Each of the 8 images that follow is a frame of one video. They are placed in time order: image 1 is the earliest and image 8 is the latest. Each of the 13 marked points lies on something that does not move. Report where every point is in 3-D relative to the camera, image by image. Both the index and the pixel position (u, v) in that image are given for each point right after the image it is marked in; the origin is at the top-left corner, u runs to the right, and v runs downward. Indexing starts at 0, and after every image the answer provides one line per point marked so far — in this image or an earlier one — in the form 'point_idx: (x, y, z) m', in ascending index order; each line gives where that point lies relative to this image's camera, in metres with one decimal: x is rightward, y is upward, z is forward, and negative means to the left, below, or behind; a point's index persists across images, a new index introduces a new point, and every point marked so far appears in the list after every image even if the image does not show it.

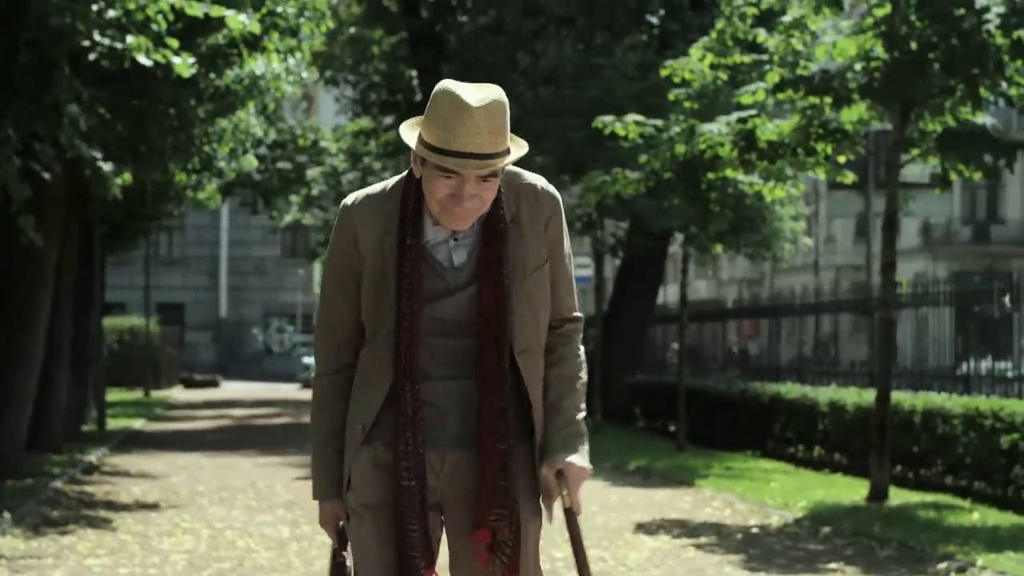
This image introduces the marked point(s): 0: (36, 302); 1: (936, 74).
0: (-4.6, -0.1, +17.5) m
1: (+3.5, +1.7, +14.8) m
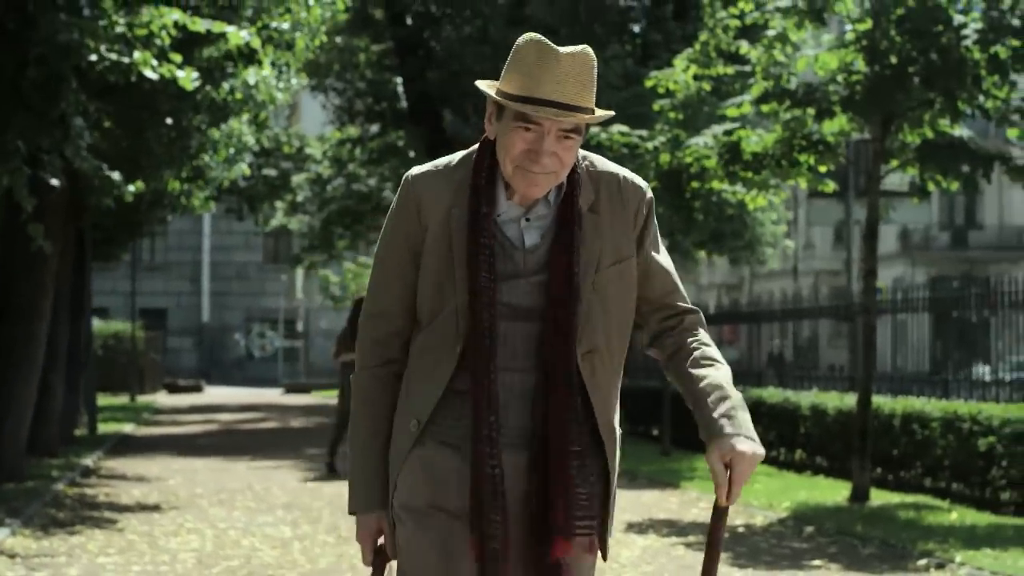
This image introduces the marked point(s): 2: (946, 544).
0: (-4.7, -0.2, +17.9) m
1: (+3.4, +1.7, +15.2) m
2: (+2.8, -1.7, +11.9) m
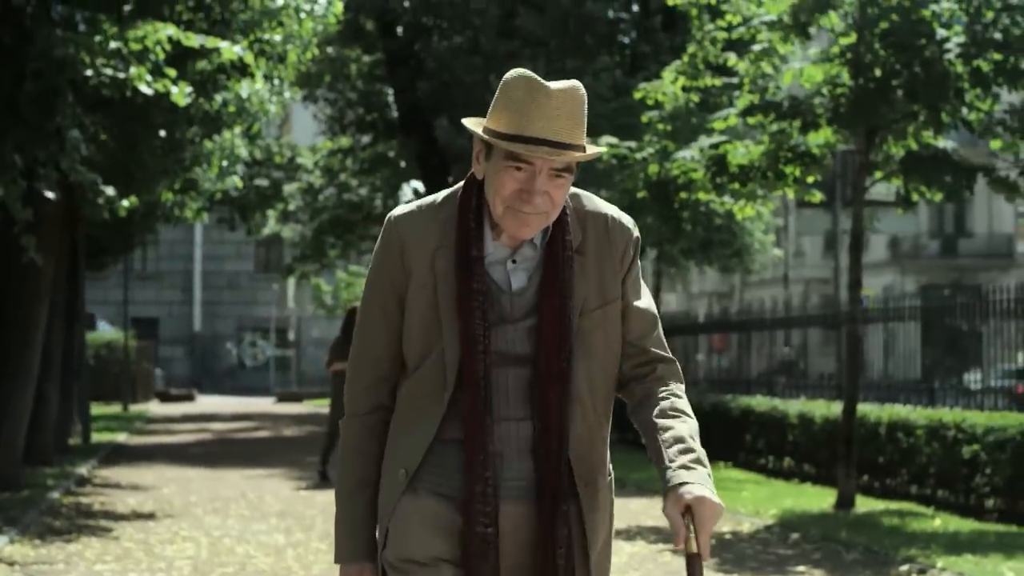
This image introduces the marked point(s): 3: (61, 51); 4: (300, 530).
0: (-4.8, -0.3, +18.1) m
1: (+3.3, +1.6, +15.5) m
2: (+2.8, -1.7, +12.1) m
3: (-3.4, +1.8, +13.7) m
4: (-1.6, -1.8, +13.5) m
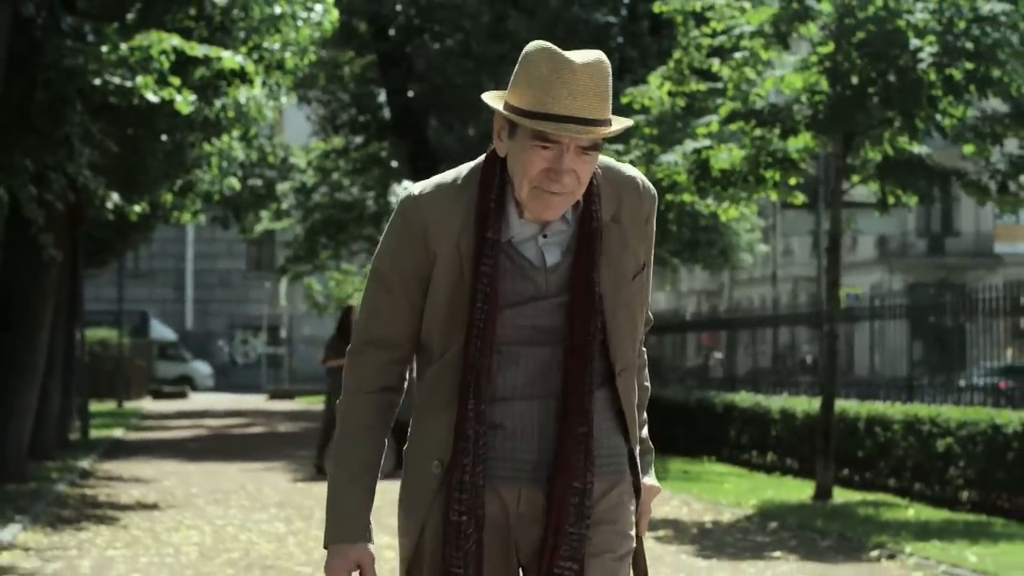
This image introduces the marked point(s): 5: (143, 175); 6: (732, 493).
0: (-4.9, -0.3, +18.7) m
1: (+3.2, +1.6, +16.1) m
2: (+2.7, -1.7, +12.7) m
3: (-3.5, +1.8, +14.3) m
4: (-1.6, -1.8, +14.1) m
5: (-3.7, +1.1, +18.2) m
6: (+2.1, -2.0, +17.4) m
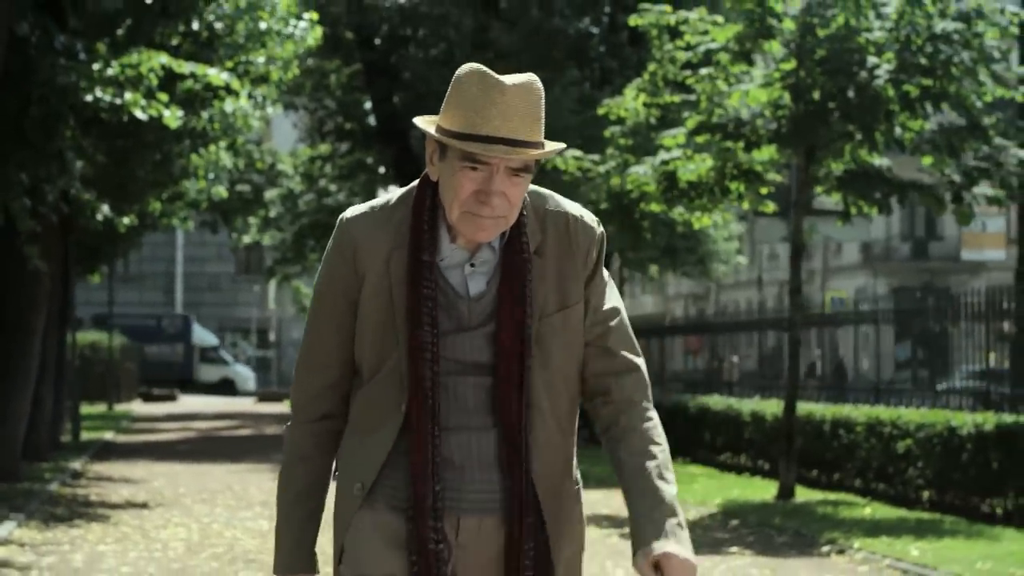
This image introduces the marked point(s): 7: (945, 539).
0: (-5.1, -0.4, +19.3) m
1: (+3.0, +1.5, +16.8) m
2: (+2.5, -1.8, +13.4) m
3: (-3.7, +1.7, +14.9) m
4: (-1.9, -1.9, +14.7) m
5: (-3.9, +1.1, +18.8) m
6: (+1.9, -2.0, +18.1) m
7: (+3.0, -1.8, +12.8) m
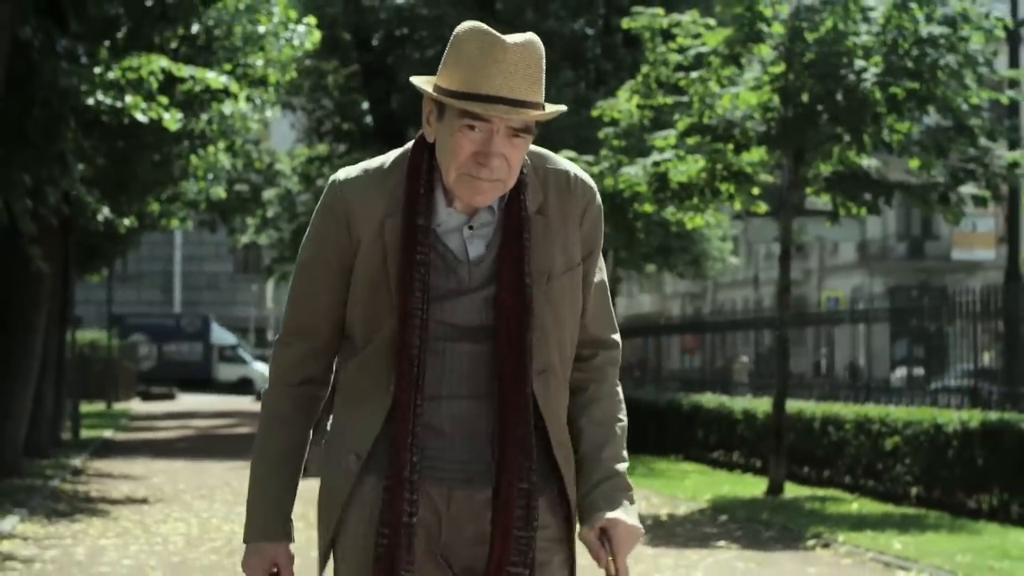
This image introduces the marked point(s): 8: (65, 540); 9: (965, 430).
0: (-5.2, -0.4, +19.6) m
1: (+2.9, +1.5, +17.1) m
2: (+2.4, -1.8, +13.7) m
3: (-3.7, +1.7, +15.2) m
4: (-1.9, -1.9, +15.0) m
5: (-4.0, +1.1, +19.1) m
6: (+1.8, -2.0, +18.4) m
7: (+3.0, -1.8, +13.1) m
8: (-3.2, -1.8, +13.0) m
9: (+4.1, -1.3, +16.6) m
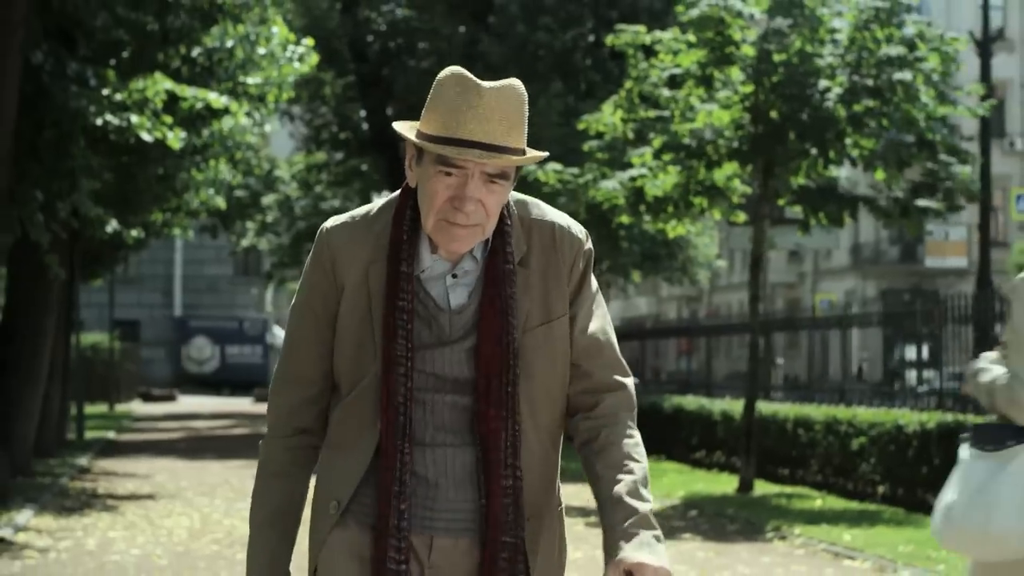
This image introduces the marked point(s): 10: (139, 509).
0: (-5.3, -0.4, +20.6) m
1: (+2.8, +1.5, +18.1) m
2: (+2.3, -1.9, +14.7) m
3: (-3.9, +1.6, +16.2) m
4: (-2.1, -1.9, +16.0) m
5: (-4.2, +1.0, +20.1) m
6: (+1.6, -2.1, +19.4) m
7: (+2.8, -1.8, +14.0) m
8: (-3.3, -1.9, +14.0) m
9: (+4.0, -1.4, +17.6) m
10: (-3.3, -2.0, +16.1) m
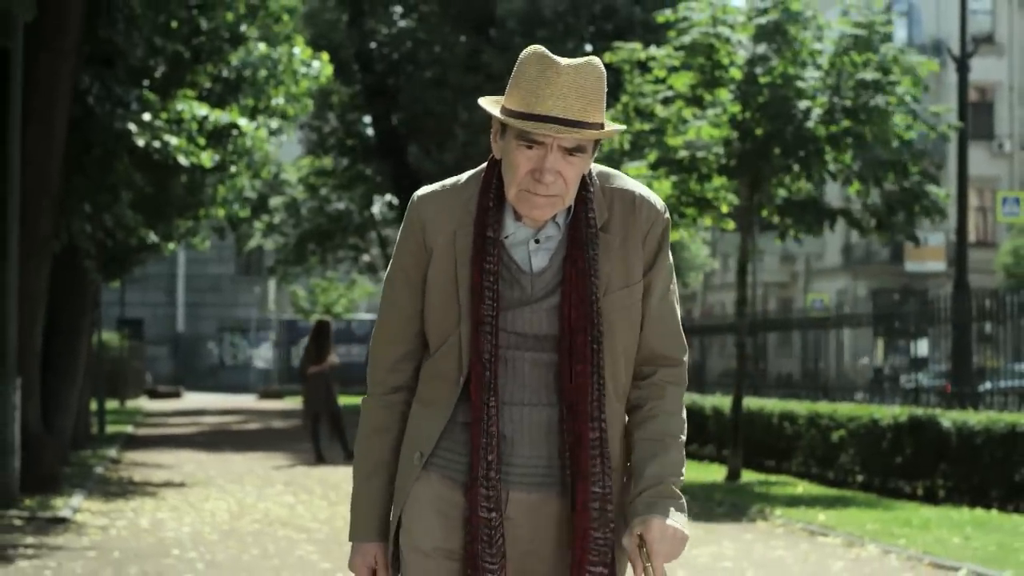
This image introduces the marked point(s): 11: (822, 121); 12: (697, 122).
0: (-5.3, -0.5, +22.1) m
1: (+2.8, +1.4, +19.6) m
2: (+2.3, -1.9, +16.2) m
3: (-3.8, +1.6, +17.7) m
4: (-2.0, -2.0, +17.5) m
5: (-4.1, +1.0, +21.6) m
6: (+1.7, -2.2, +20.9) m
7: (+2.9, -1.9, +15.6) m
8: (-3.3, -1.9, +15.5) m
9: (+4.1, -1.4, +19.1) m
10: (-3.2, -2.0, +17.6) m
11: (+3.3, +1.7, +19.3) m
12: (+2.1, +1.8, +20.2) m
